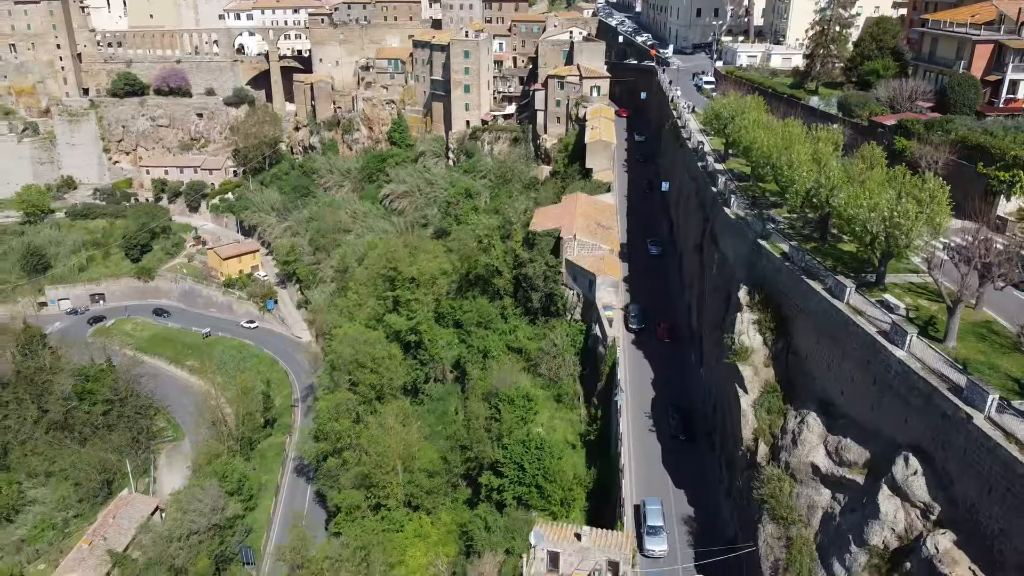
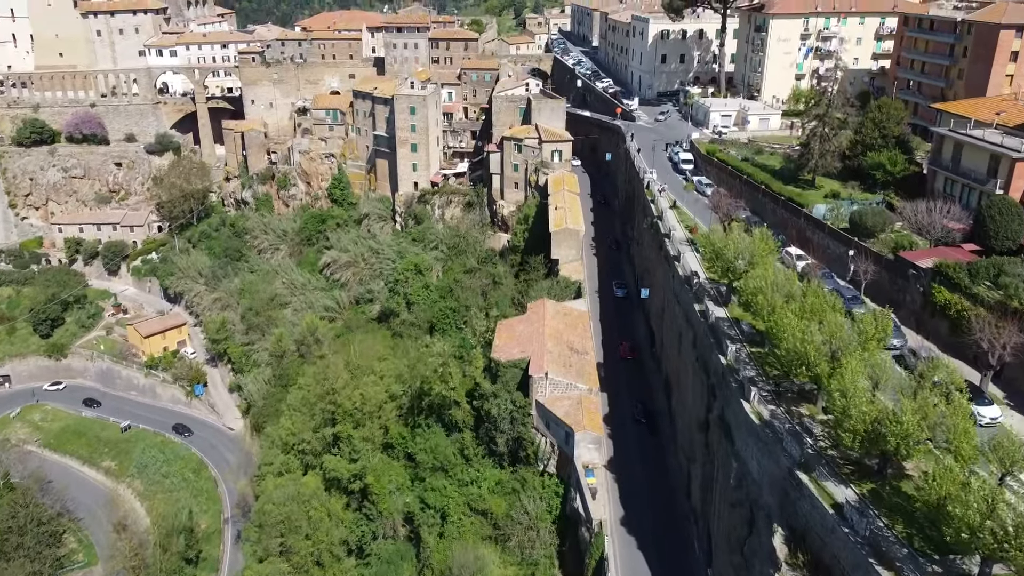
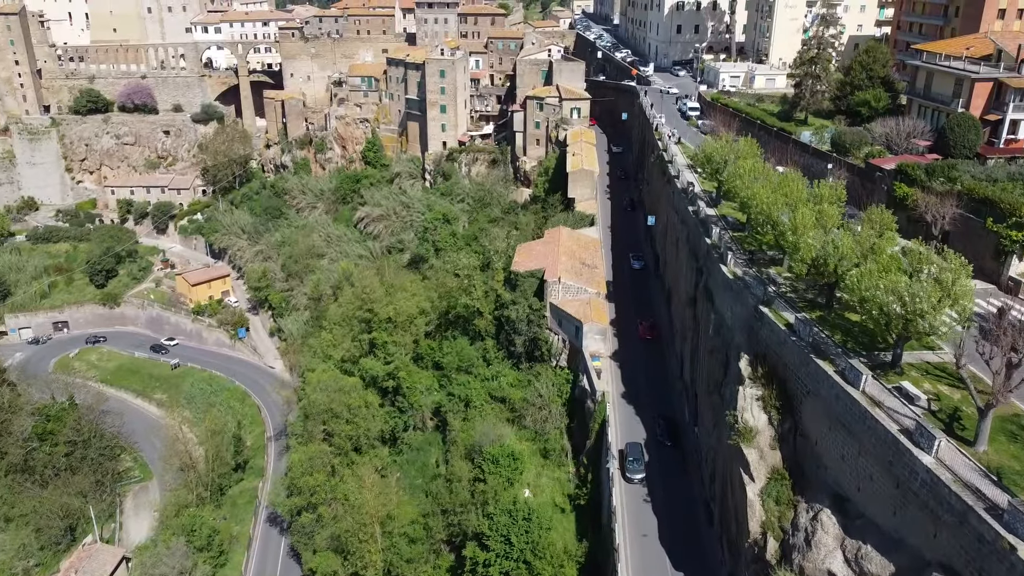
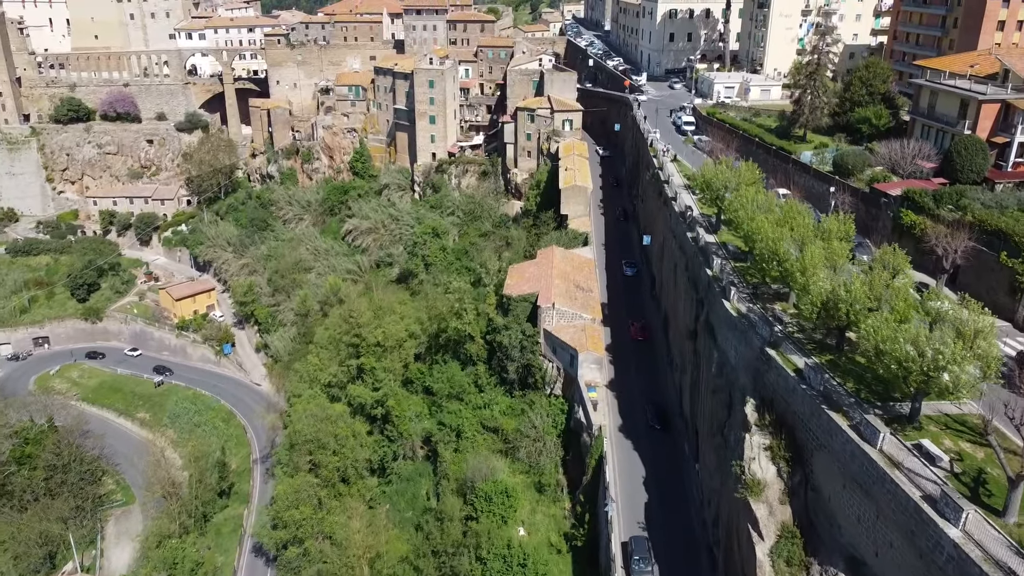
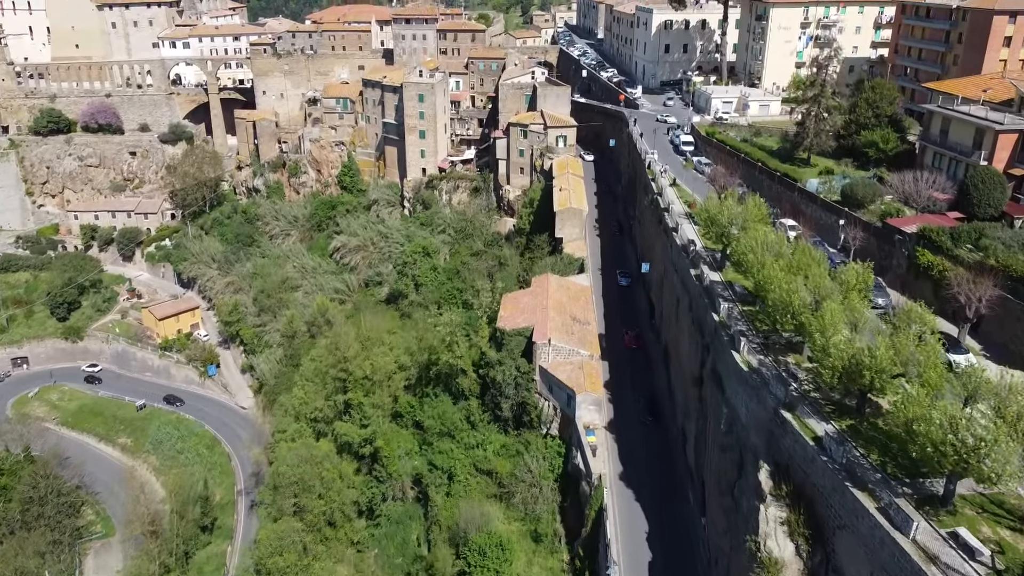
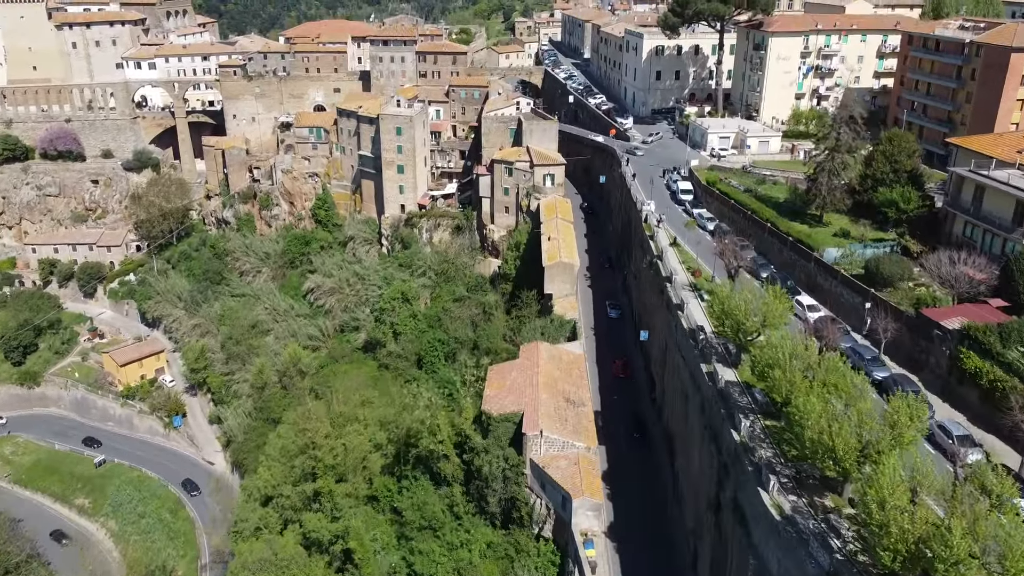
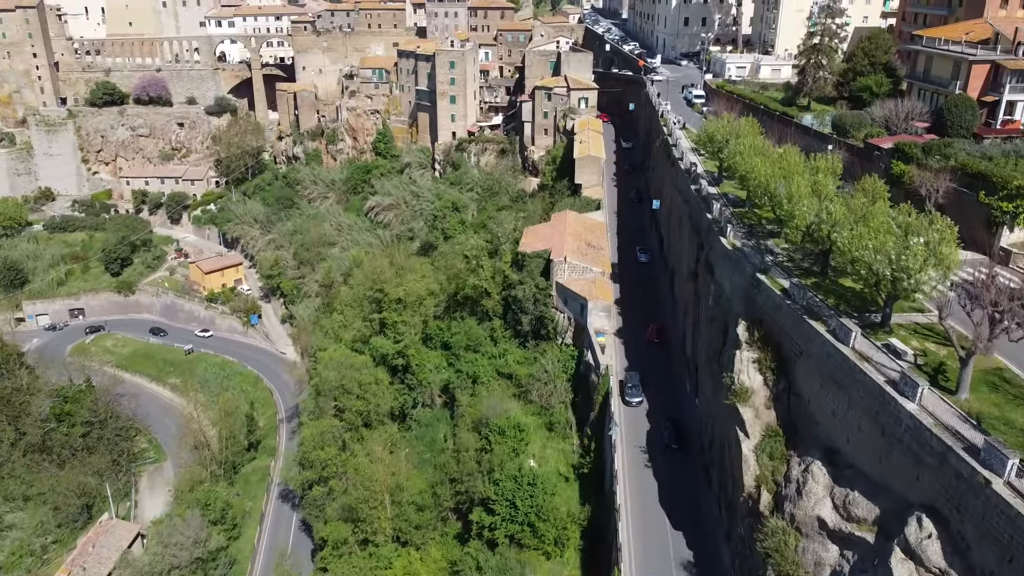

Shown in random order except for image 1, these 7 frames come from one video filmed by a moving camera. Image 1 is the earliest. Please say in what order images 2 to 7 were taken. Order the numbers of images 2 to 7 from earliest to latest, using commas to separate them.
7, 3, 4, 5, 2, 6
